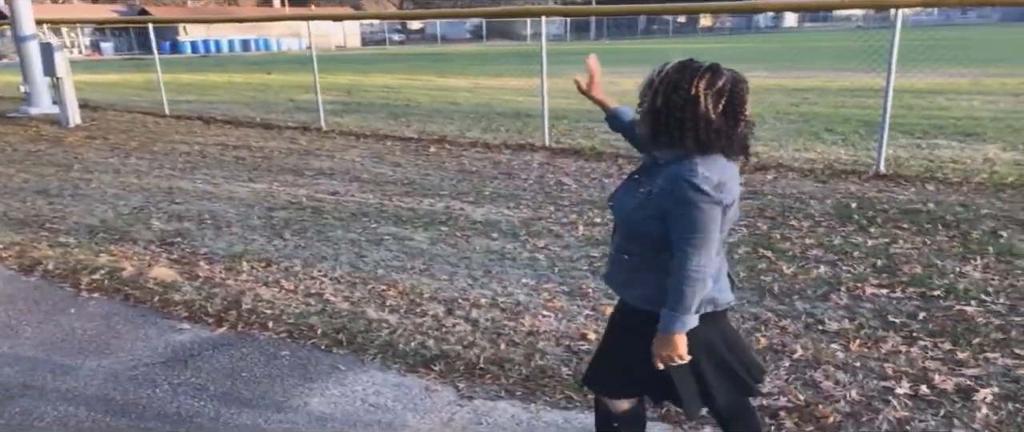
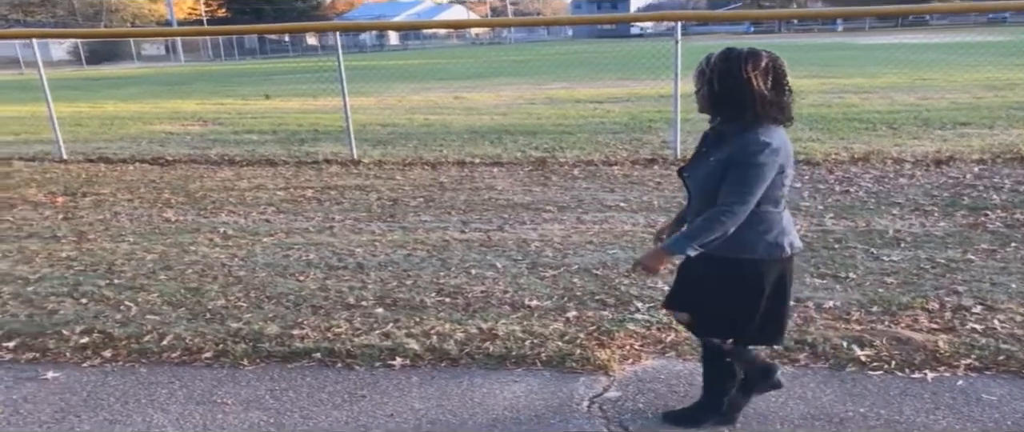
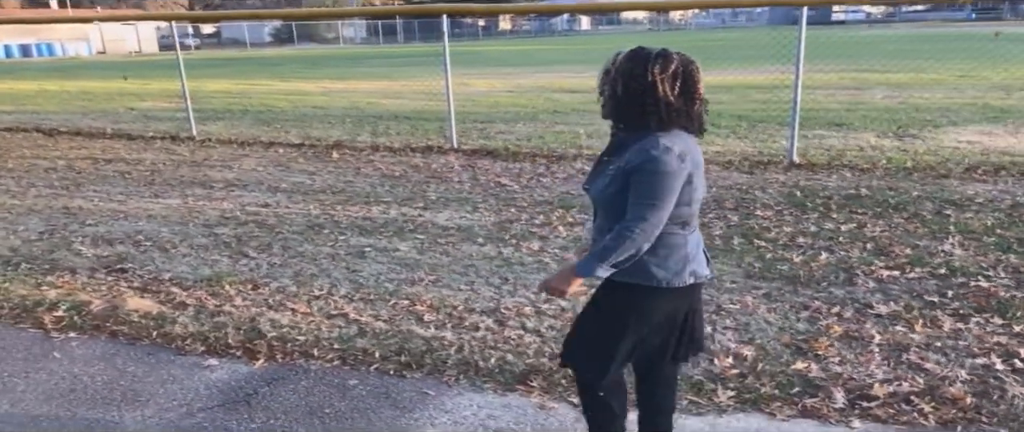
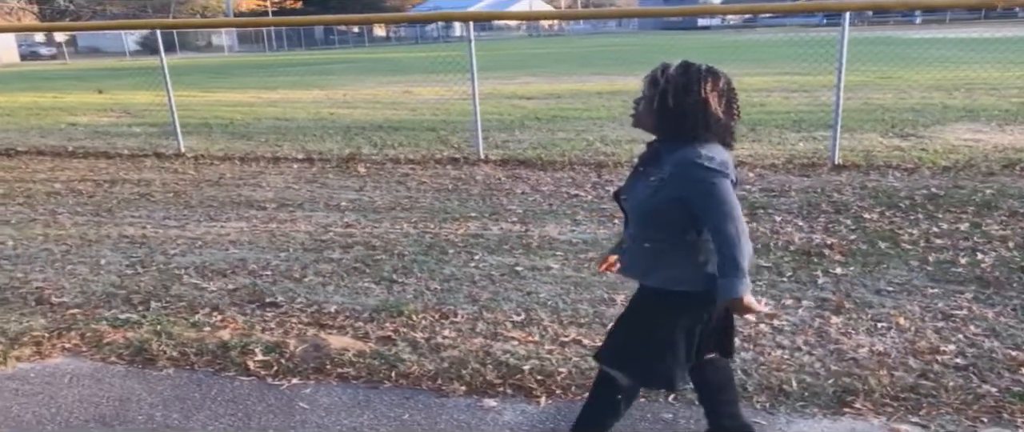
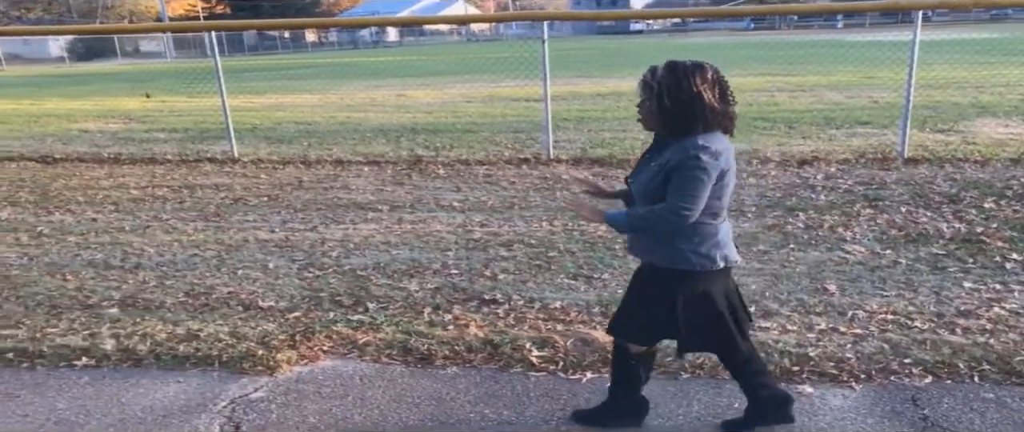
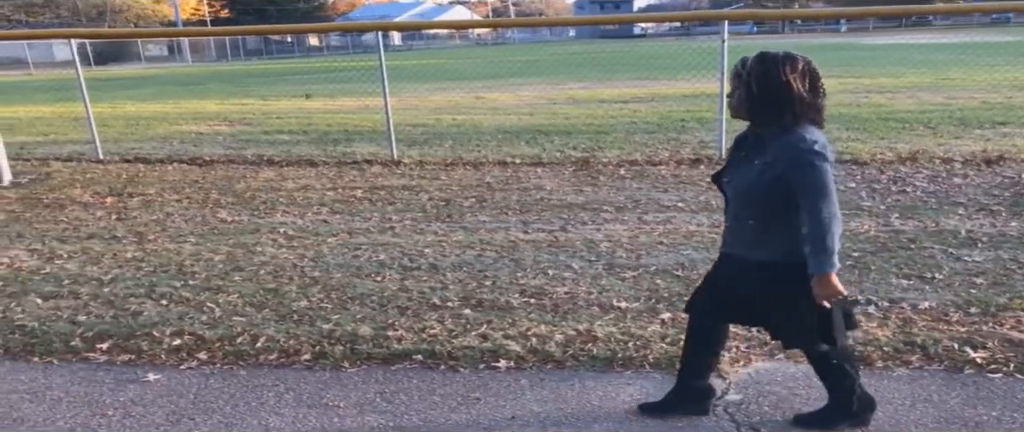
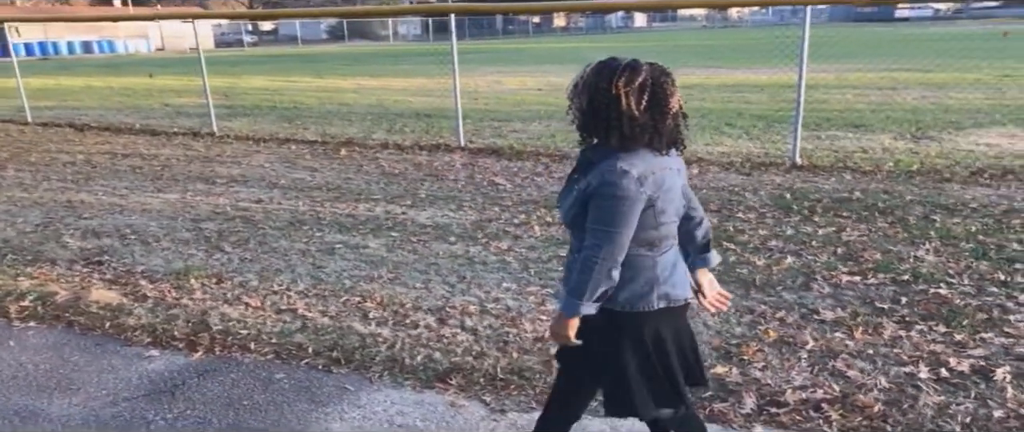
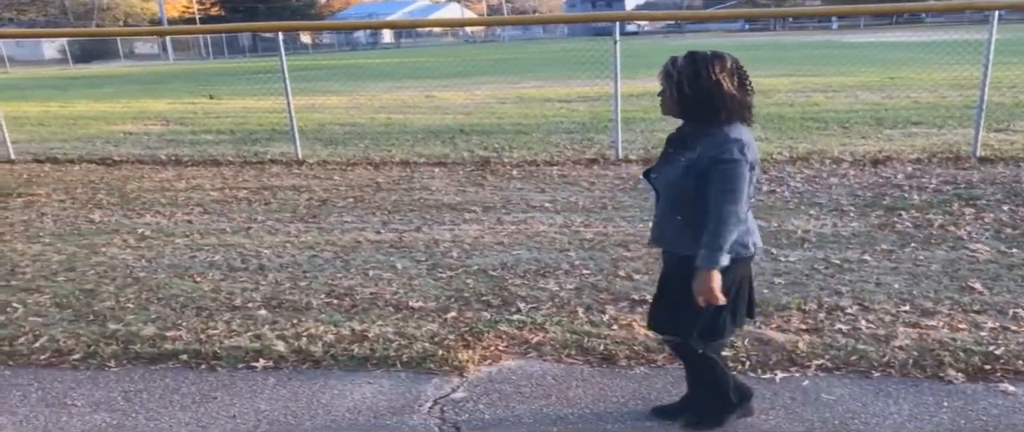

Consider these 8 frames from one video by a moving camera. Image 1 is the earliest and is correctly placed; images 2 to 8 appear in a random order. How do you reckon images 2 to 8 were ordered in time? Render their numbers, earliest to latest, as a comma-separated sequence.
7, 3, 4, 5, 8, 2, 6
